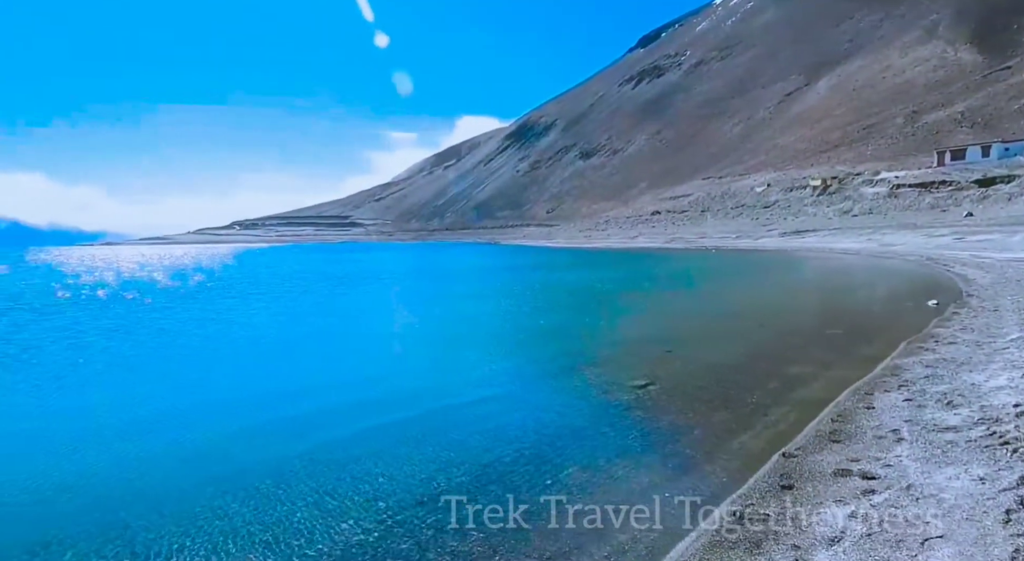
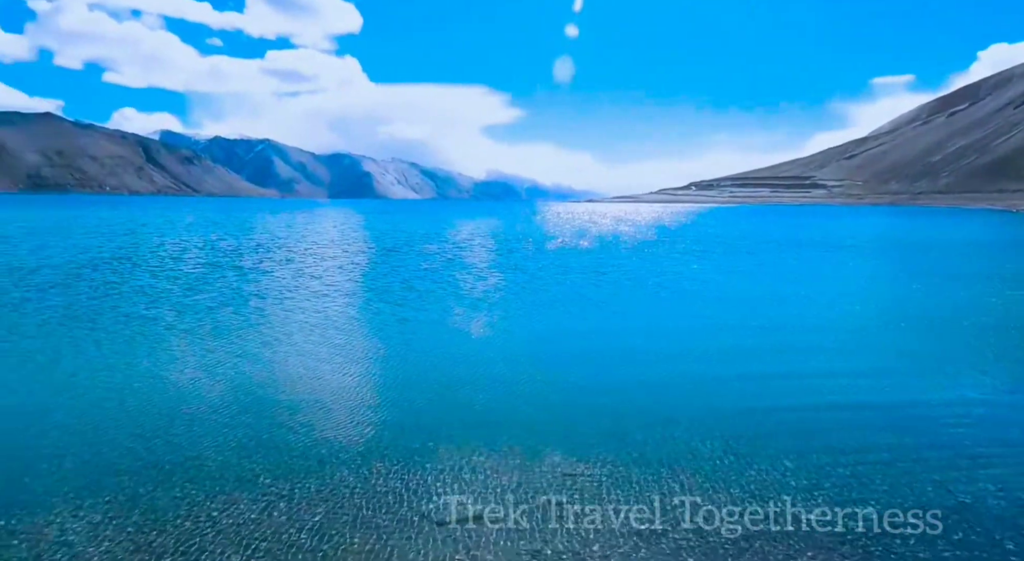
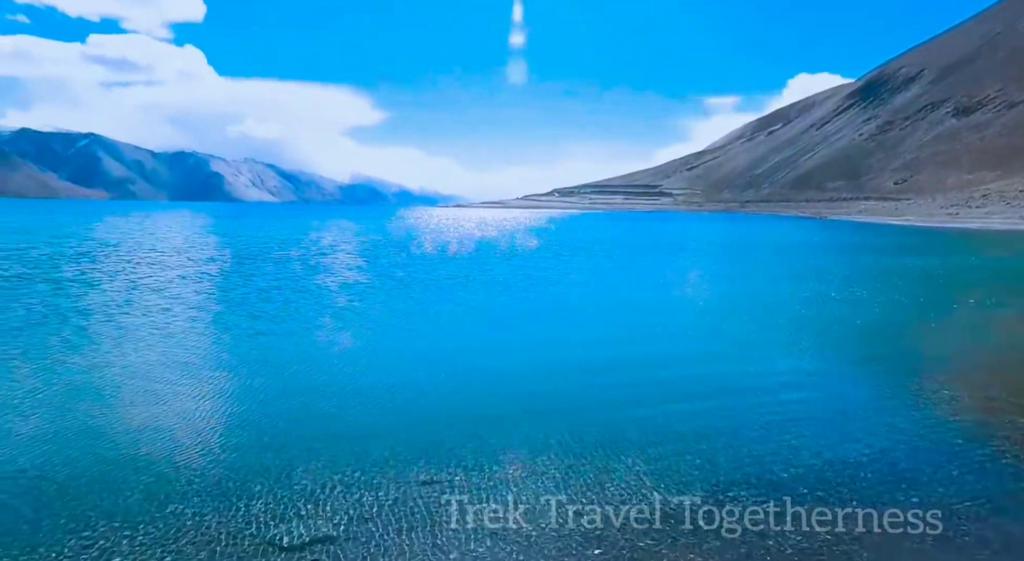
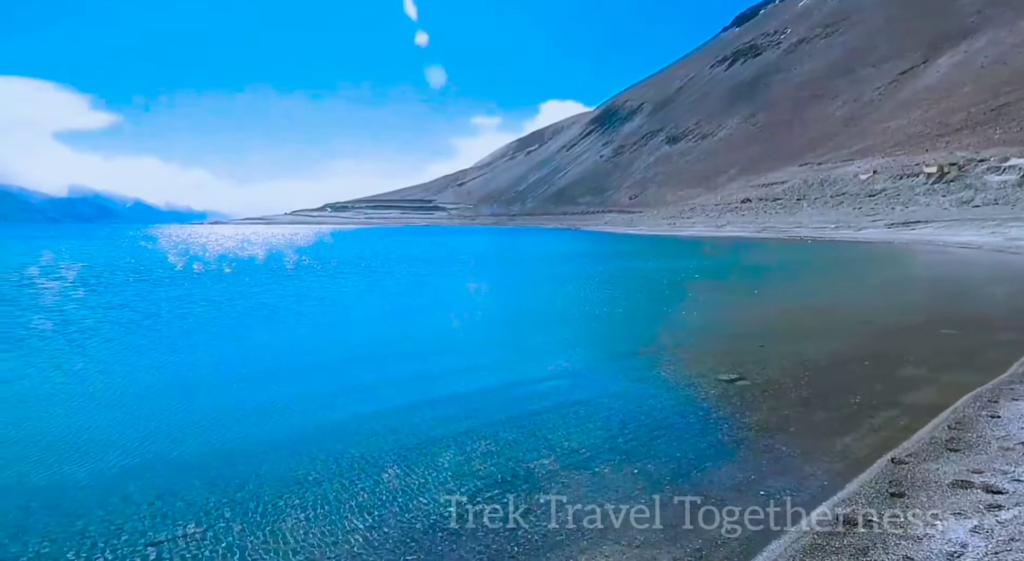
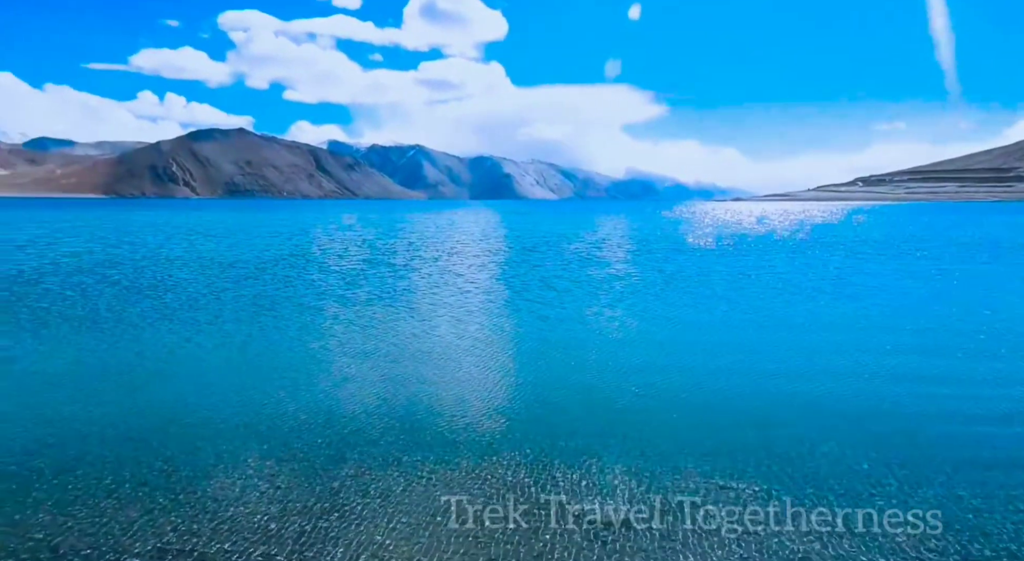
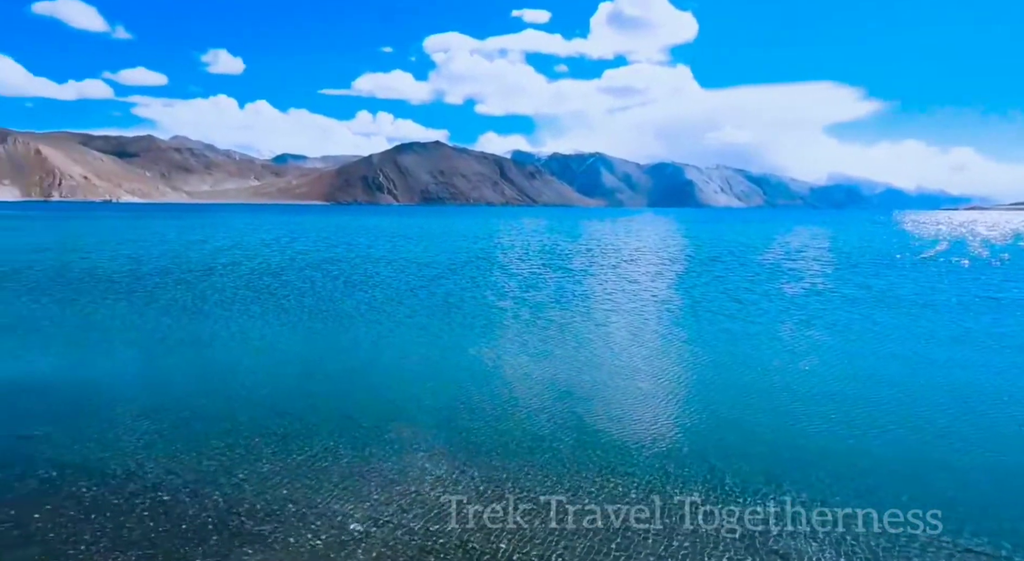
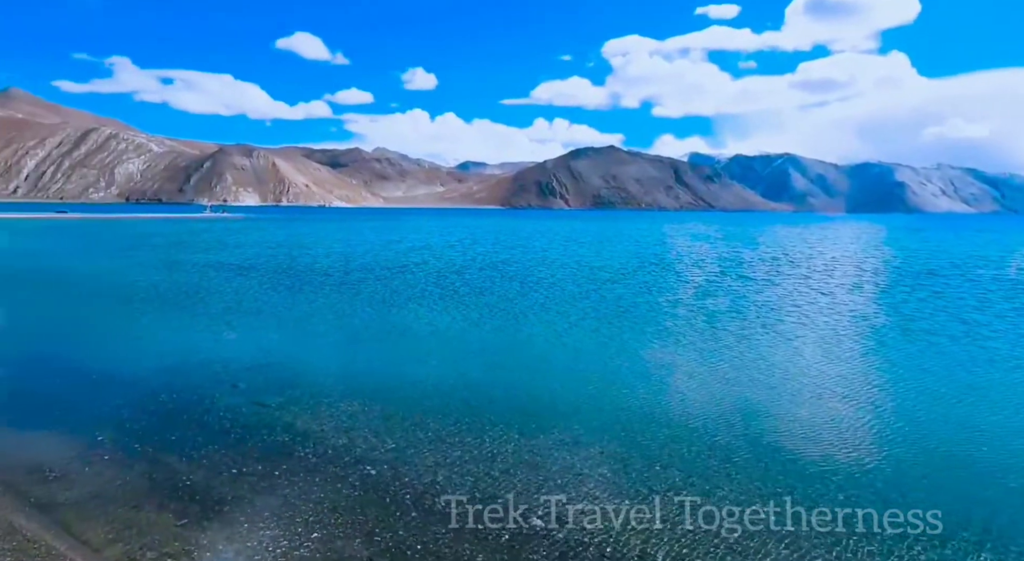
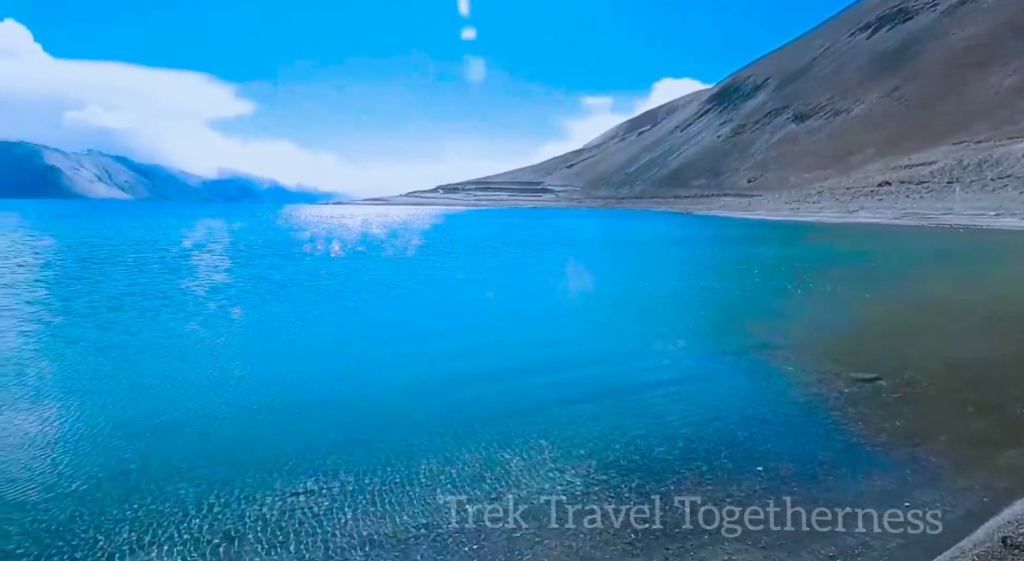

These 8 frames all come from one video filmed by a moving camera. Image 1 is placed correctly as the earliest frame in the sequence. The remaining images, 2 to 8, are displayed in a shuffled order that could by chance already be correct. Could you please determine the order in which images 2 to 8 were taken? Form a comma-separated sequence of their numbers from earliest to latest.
4, 8, 3, 2, 5, 6, 7
